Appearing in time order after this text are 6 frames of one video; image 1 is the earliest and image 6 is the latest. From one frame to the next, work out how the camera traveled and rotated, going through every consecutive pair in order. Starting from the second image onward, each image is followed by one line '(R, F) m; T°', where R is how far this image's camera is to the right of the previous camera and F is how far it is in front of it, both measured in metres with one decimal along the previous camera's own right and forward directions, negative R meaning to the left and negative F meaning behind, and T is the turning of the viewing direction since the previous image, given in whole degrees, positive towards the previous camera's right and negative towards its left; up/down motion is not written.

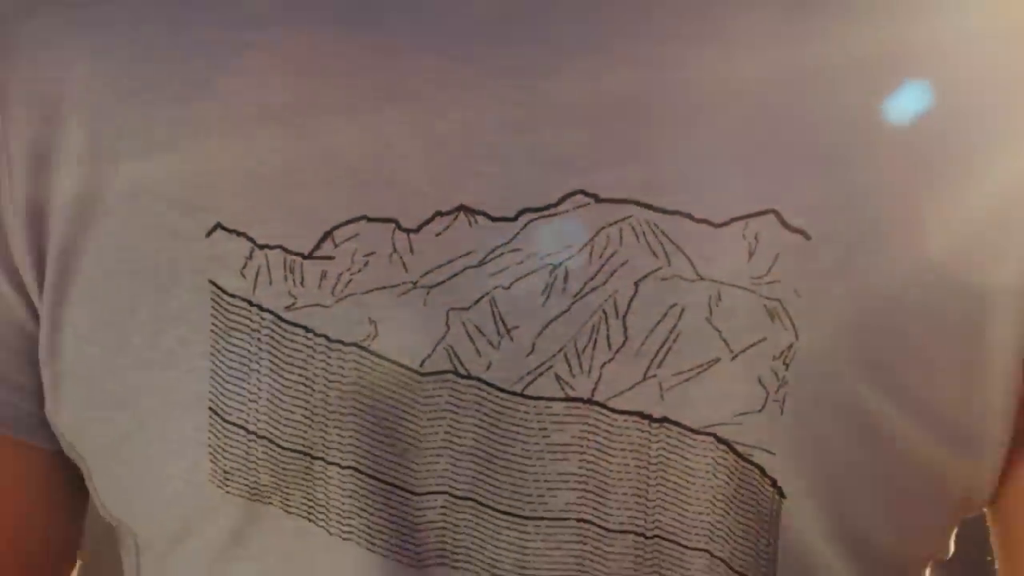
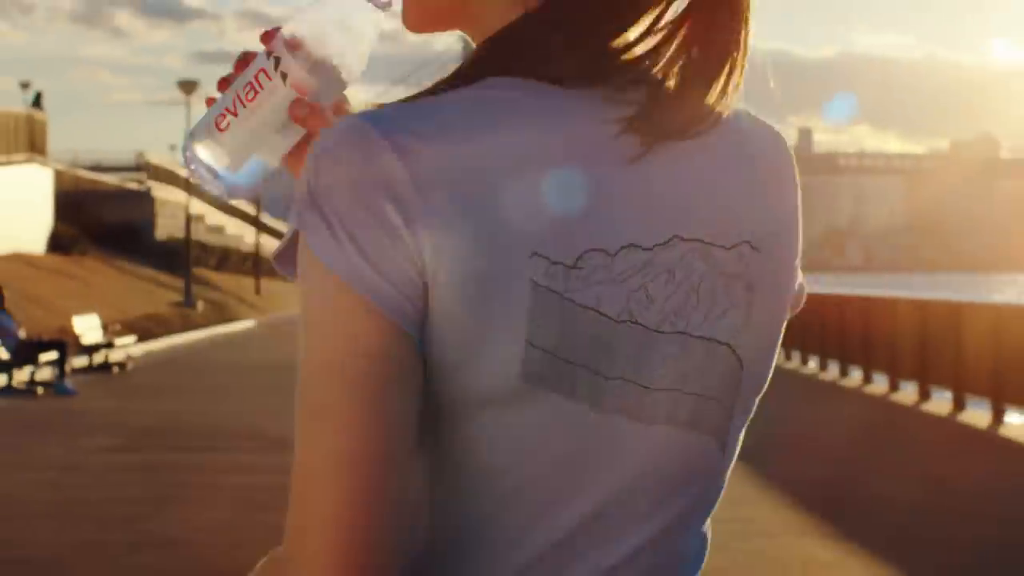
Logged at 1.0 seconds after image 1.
(-0.1, -2.7) m; 0°
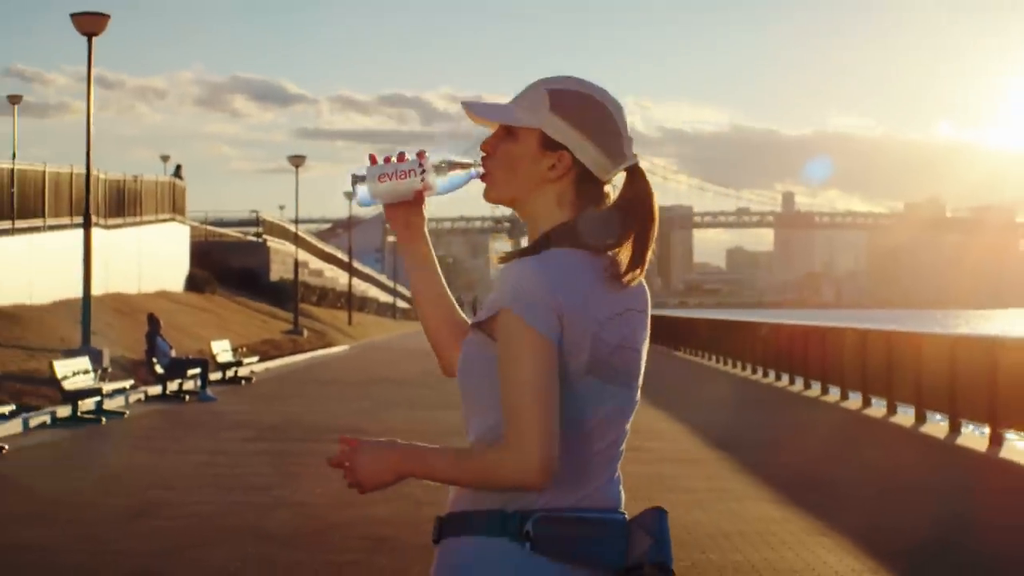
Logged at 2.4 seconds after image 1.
(0.0, -3.7) m; -2°
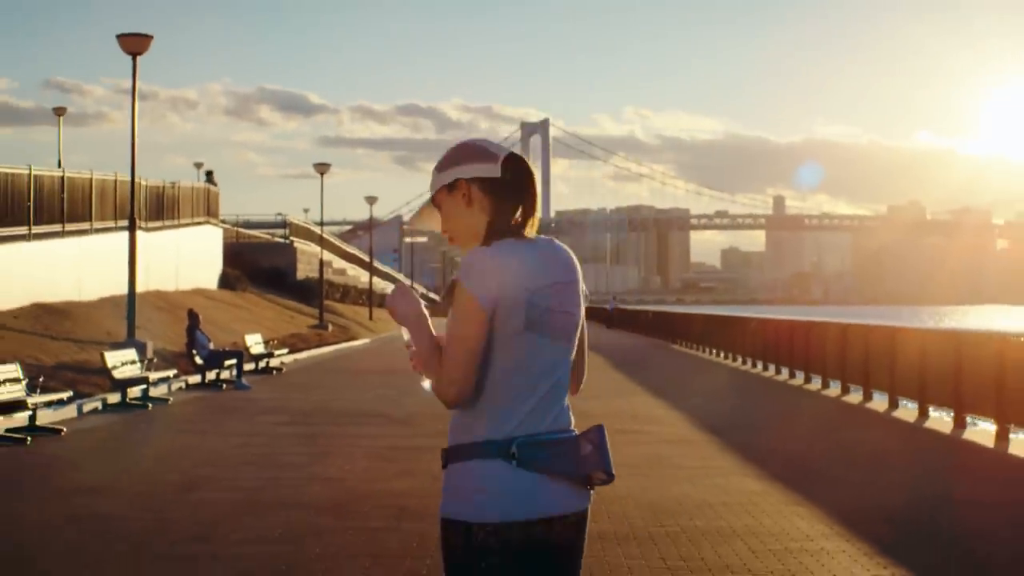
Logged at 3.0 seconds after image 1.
(0.0, -1.4) m; 0°
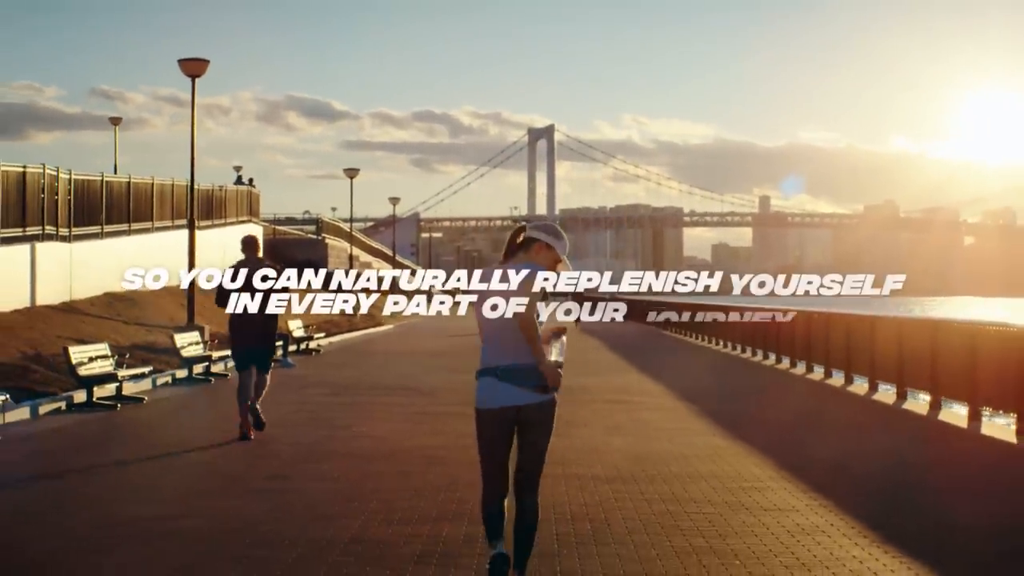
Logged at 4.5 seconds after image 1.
(0.0, -1.9) m; 0°
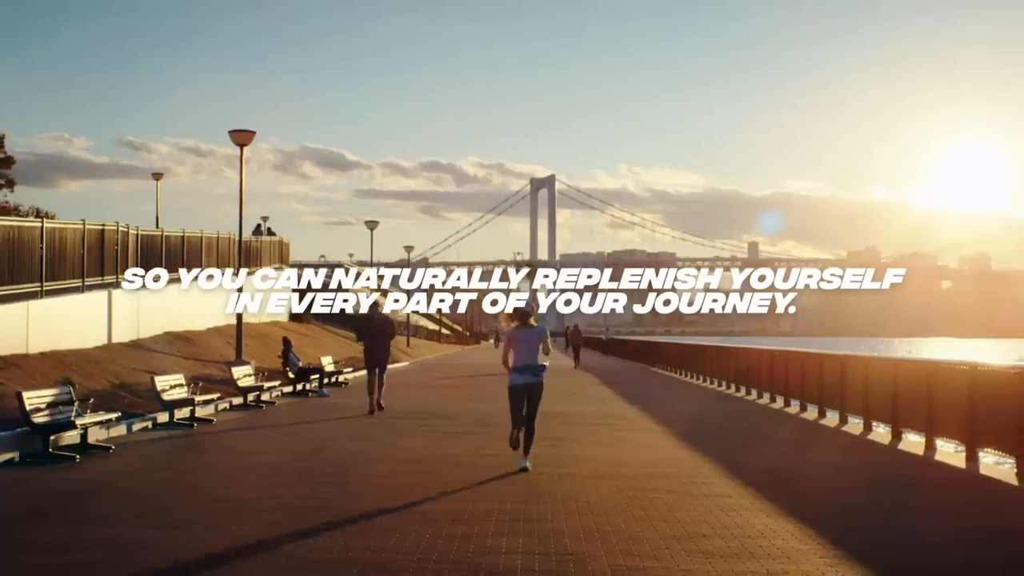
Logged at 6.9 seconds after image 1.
(-0.1, -1.4) m; 0°
